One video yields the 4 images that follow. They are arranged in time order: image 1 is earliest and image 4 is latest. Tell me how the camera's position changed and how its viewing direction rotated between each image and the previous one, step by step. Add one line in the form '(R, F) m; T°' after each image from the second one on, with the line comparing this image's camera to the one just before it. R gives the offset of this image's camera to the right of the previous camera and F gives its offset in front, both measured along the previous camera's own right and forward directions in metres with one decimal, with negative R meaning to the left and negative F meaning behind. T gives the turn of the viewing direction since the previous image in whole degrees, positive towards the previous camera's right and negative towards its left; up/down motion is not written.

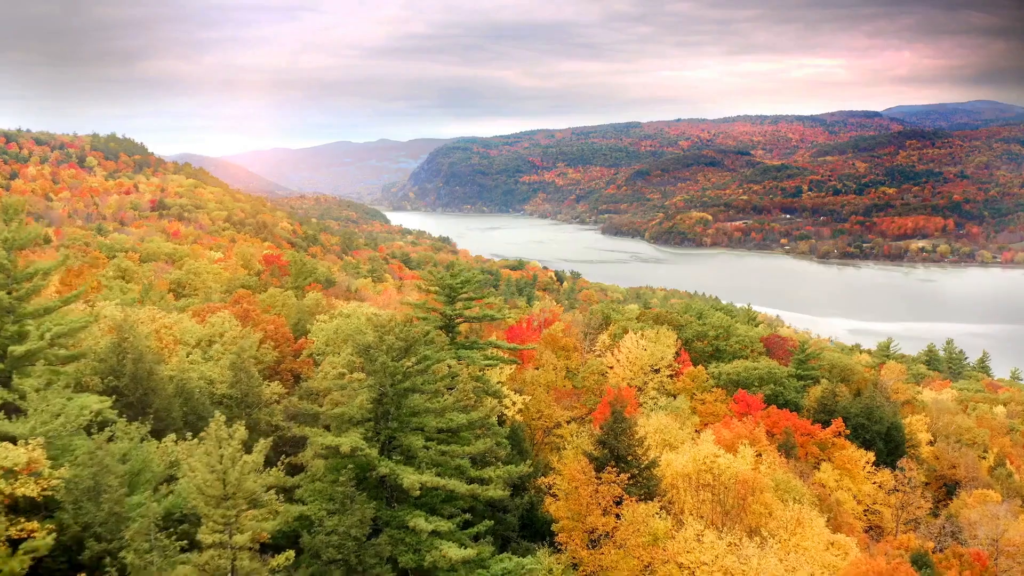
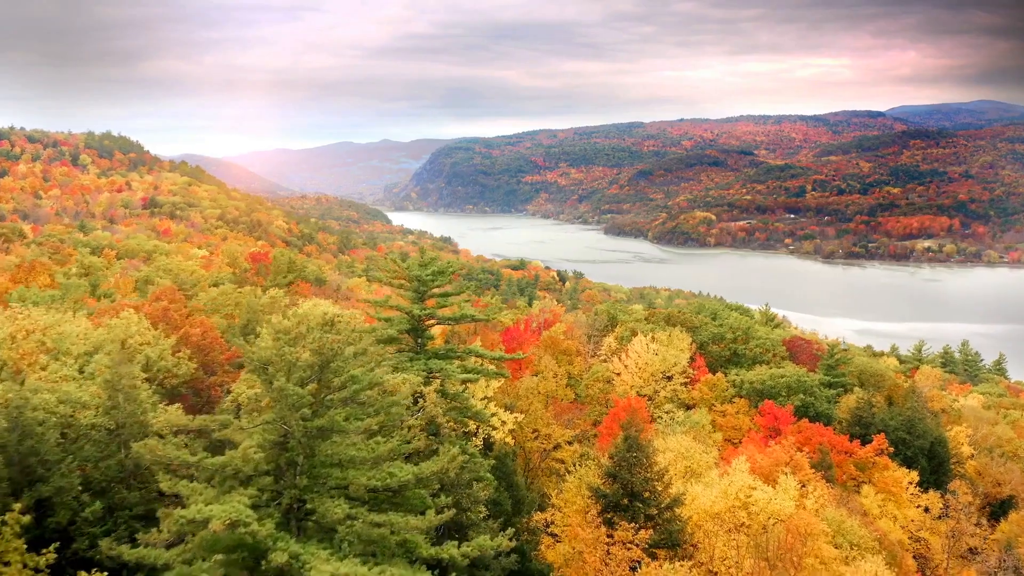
(+0.6, +5.6) m; 0°
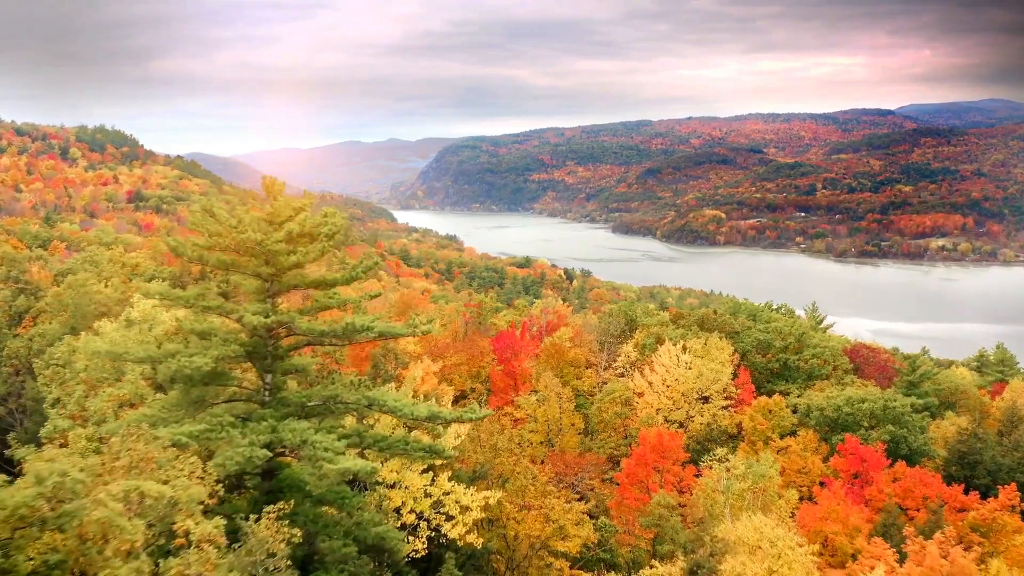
(+1.1, +10.8) m; -1°
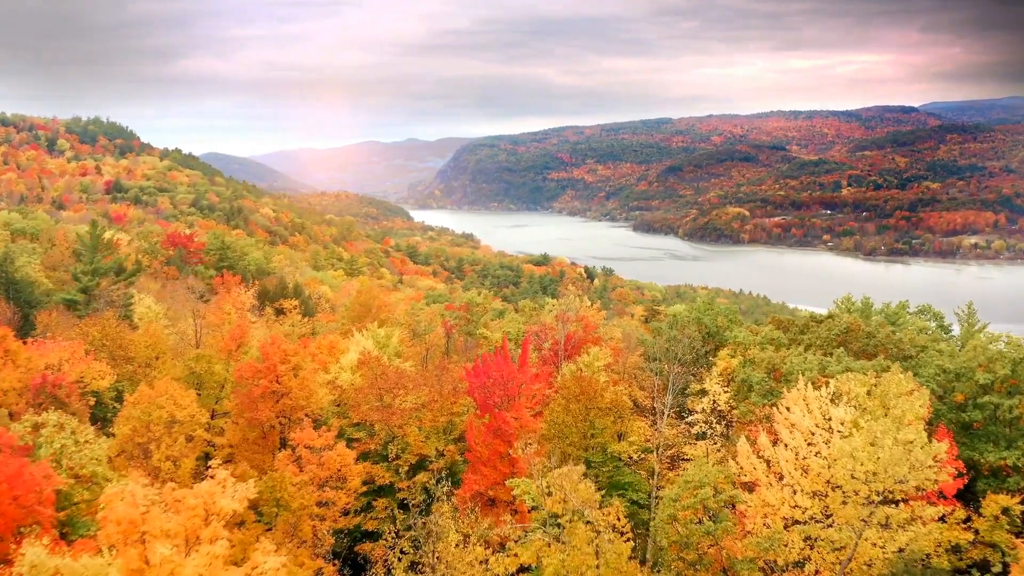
(+1.2, +18.8) m; -2°
